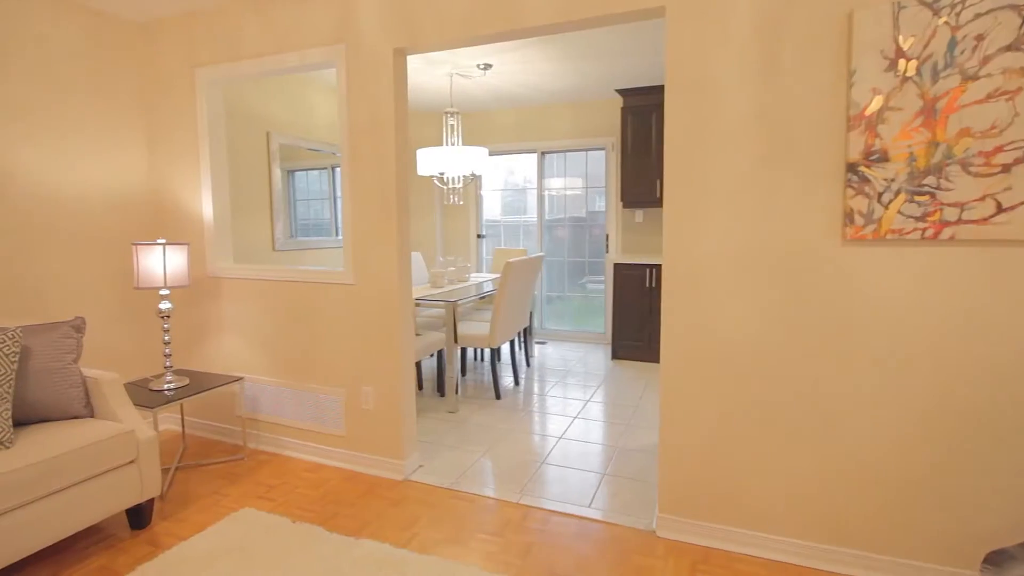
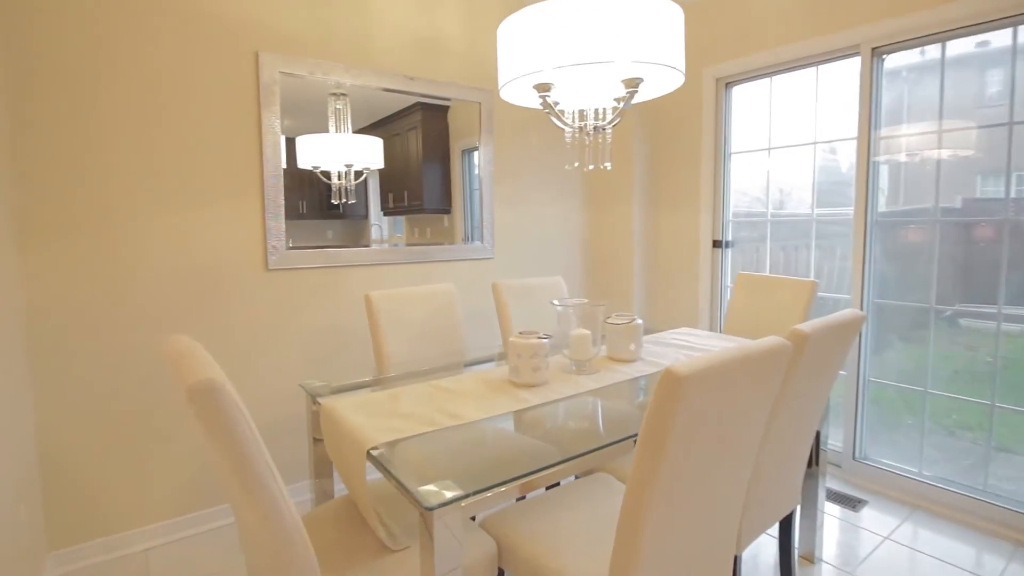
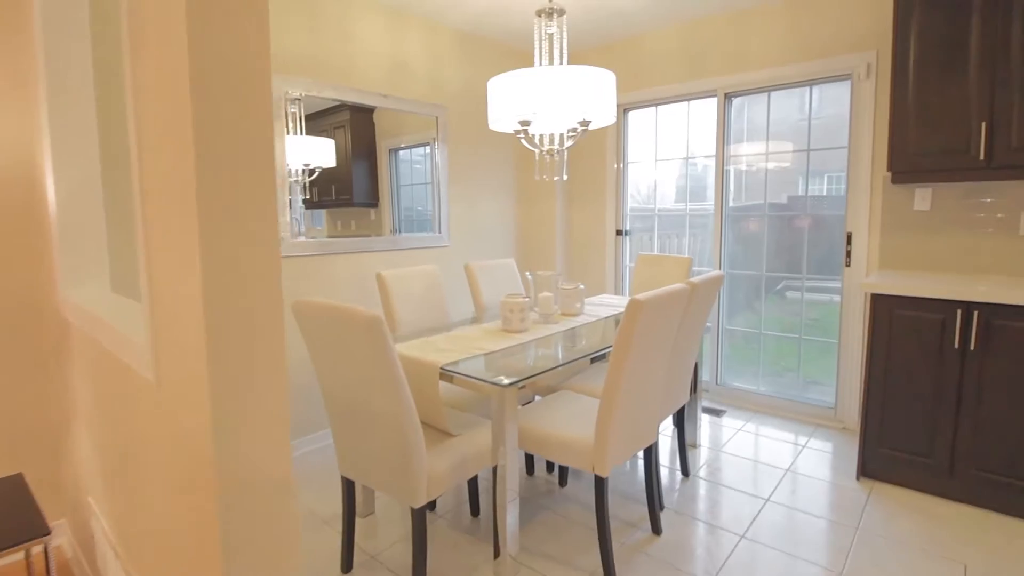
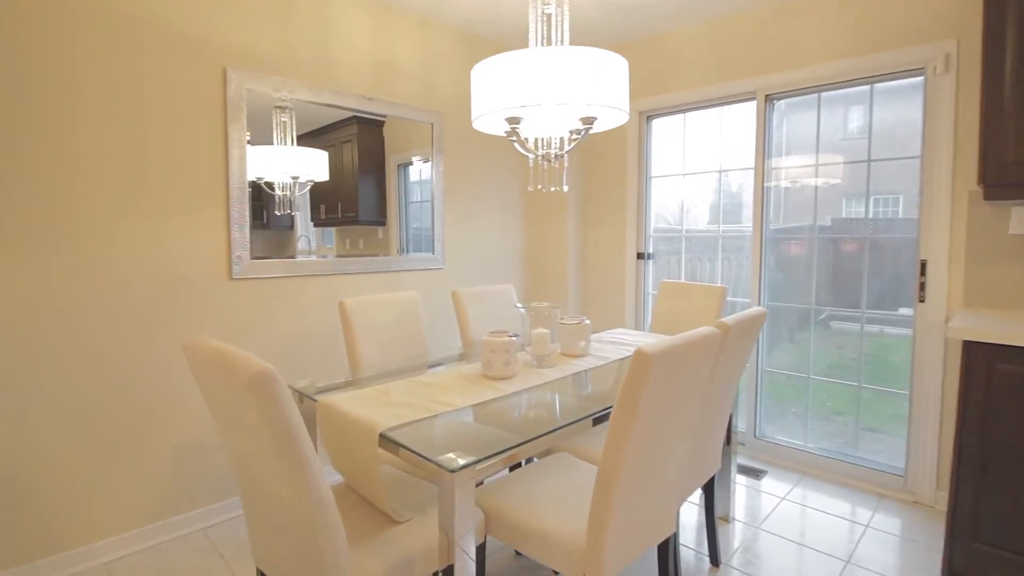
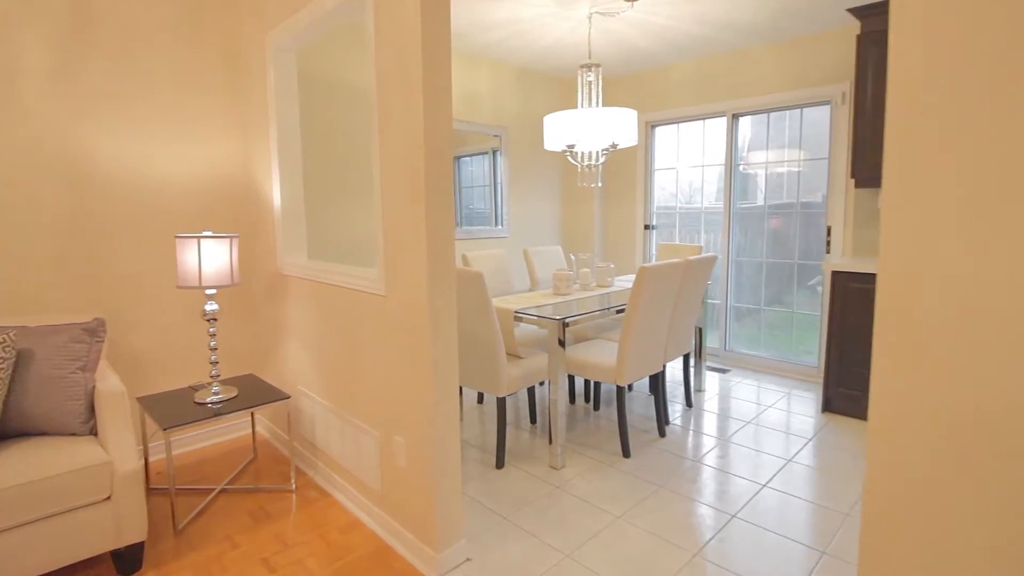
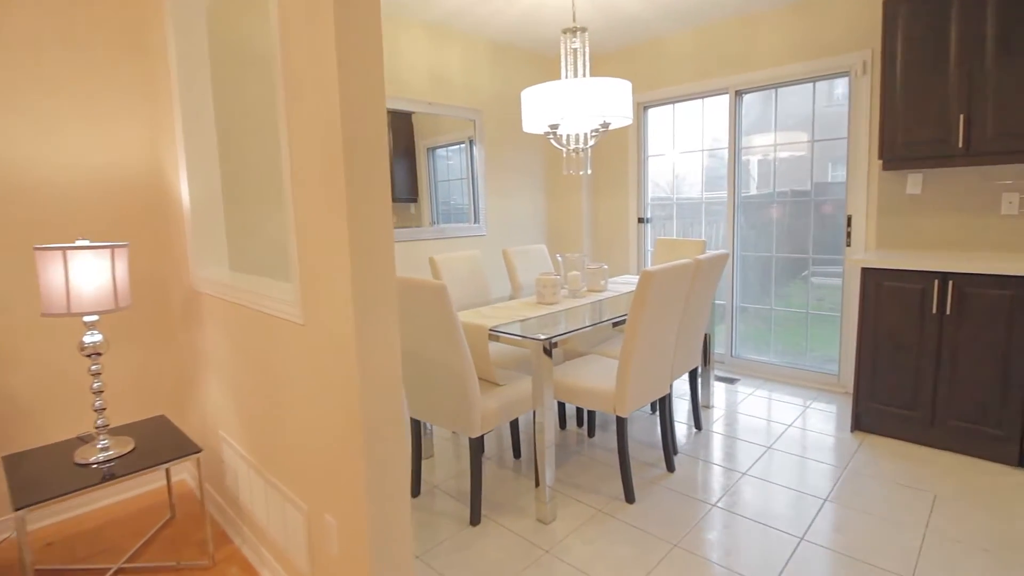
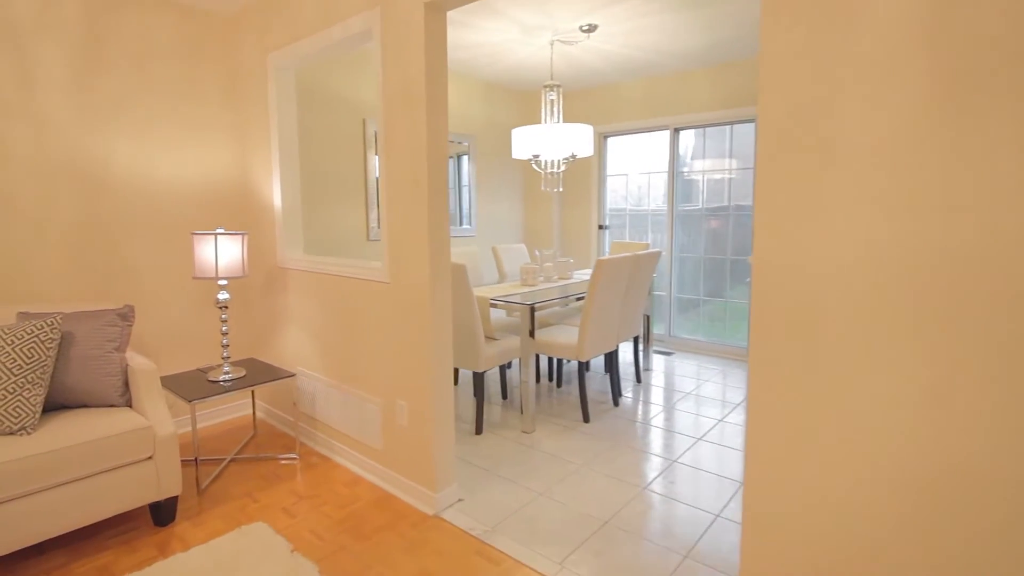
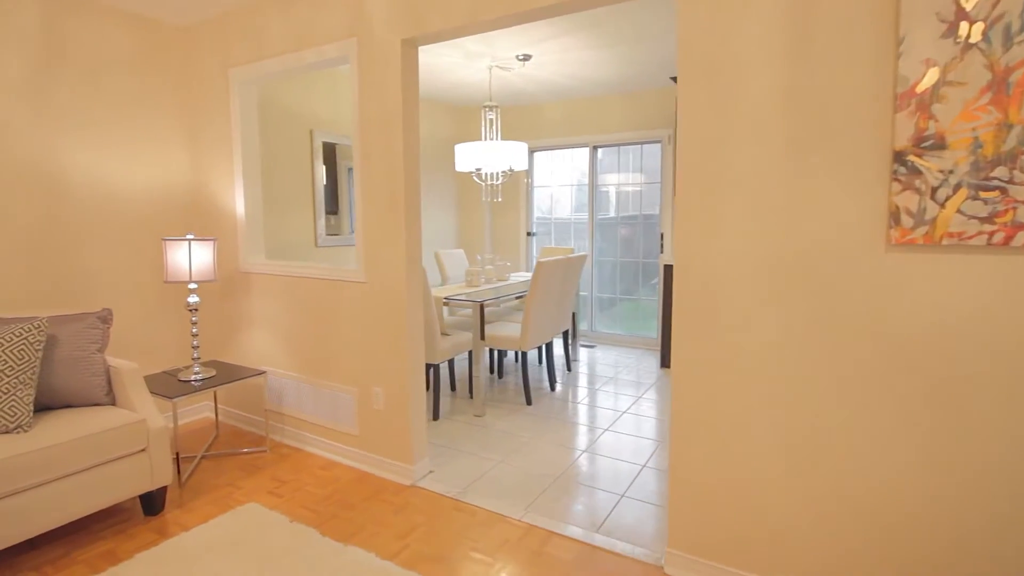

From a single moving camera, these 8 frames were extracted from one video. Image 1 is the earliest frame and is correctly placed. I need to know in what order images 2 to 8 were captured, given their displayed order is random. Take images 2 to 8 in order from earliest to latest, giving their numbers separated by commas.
8, 7, 5, 6, 3, 4, 2
